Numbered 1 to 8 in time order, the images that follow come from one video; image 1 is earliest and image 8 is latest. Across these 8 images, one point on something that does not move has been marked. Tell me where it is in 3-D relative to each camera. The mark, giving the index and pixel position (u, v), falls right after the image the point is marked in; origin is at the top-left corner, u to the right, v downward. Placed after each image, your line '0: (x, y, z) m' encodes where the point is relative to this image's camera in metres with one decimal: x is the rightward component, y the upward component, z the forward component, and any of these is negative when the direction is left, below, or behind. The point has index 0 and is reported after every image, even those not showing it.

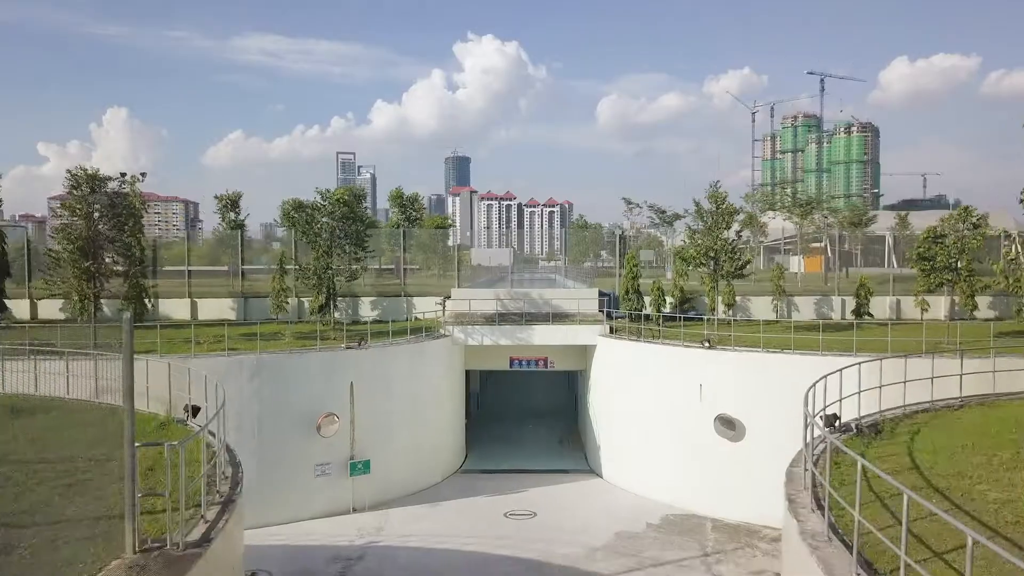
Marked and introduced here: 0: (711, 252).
0: (+3.6, +0.7, +14.8) m
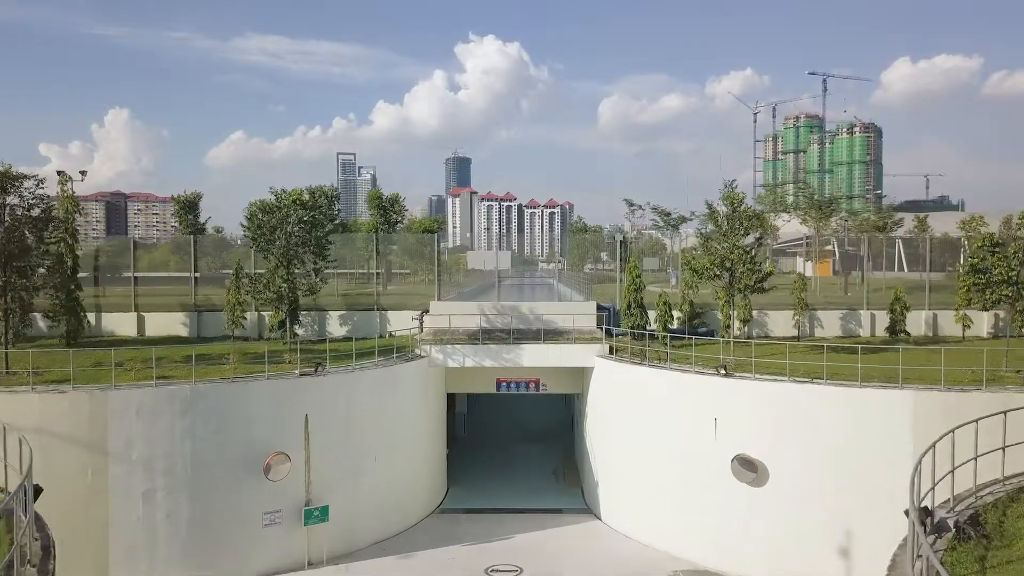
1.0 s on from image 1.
0: (+3.4, +0.4, +12.7) m
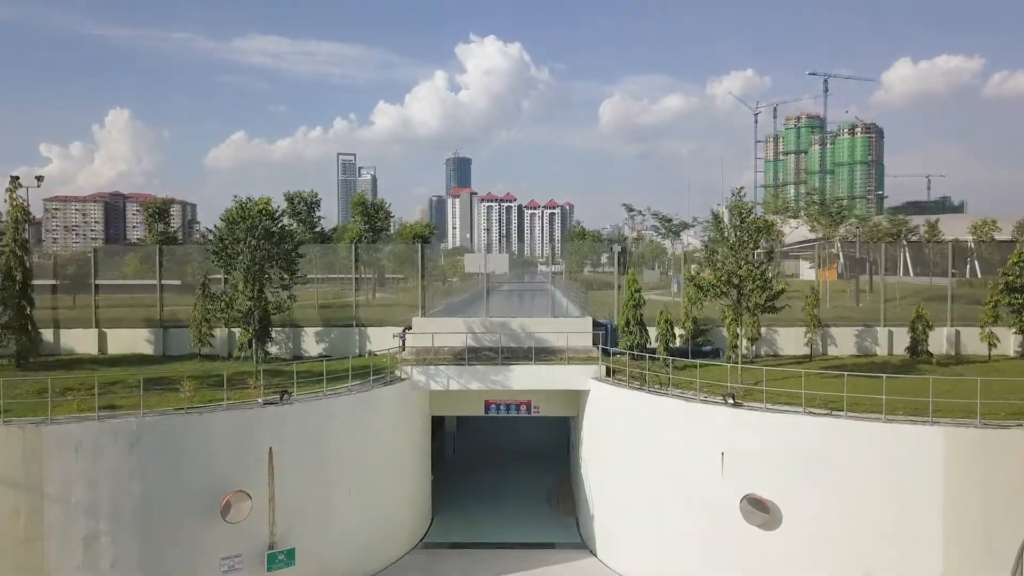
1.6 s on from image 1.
0: (+3.2, +0.1, +11.6) m
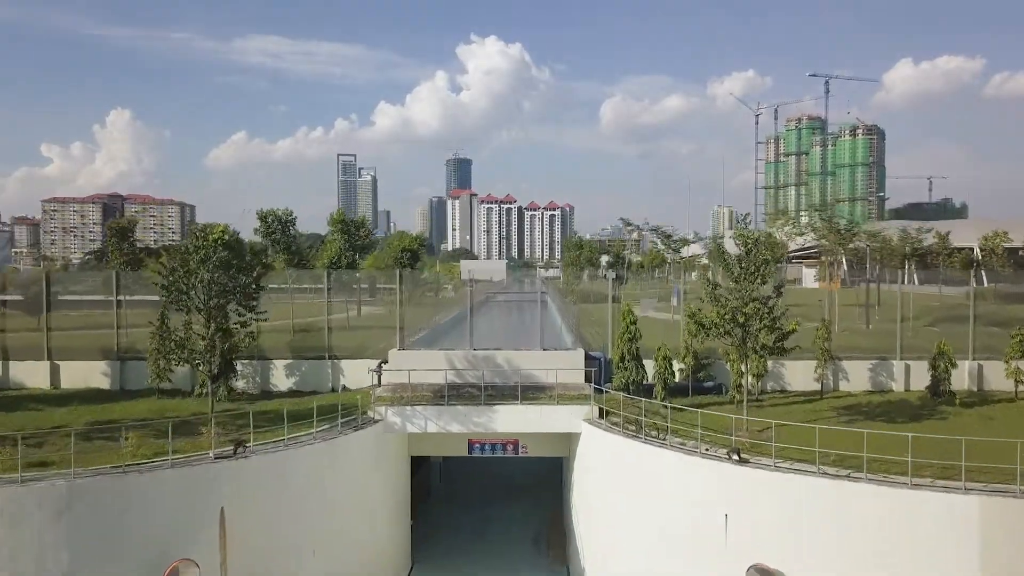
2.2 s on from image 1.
0: (+2.9, -0.4, +10.5) m
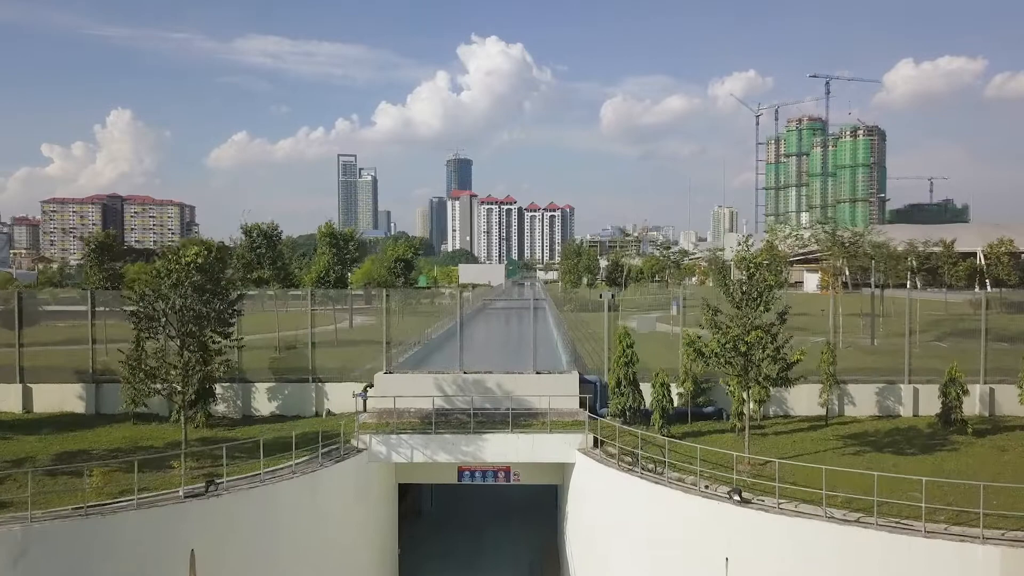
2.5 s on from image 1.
0: (+2.8, -0.7, +9.9) m
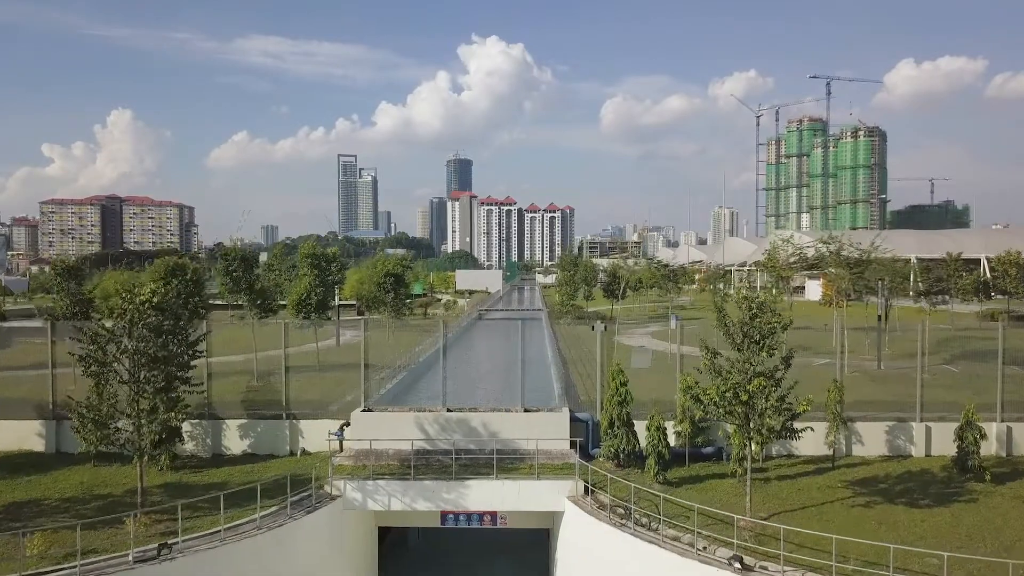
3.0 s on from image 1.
0: (+2.6, -1.2, +9.1) m
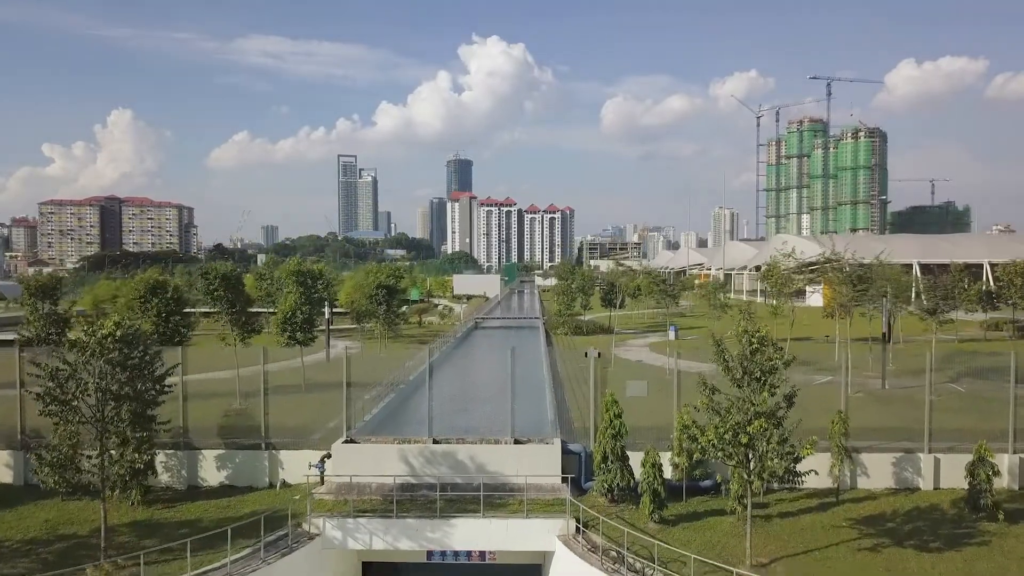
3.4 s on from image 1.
0: (+2.4, -1.5, +8.6) m
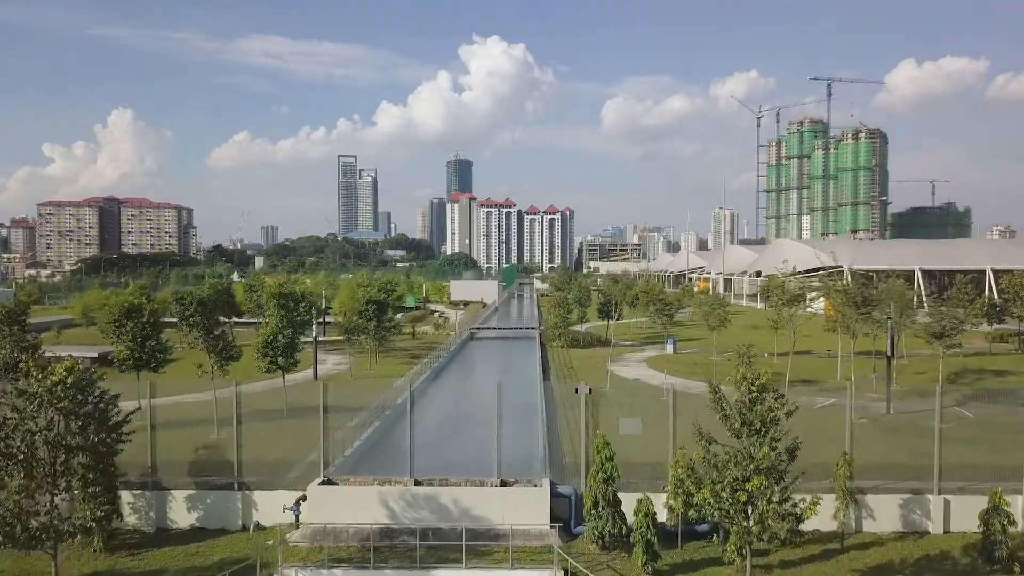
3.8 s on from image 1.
0: (+2.2, -2.0, +8.0) m
